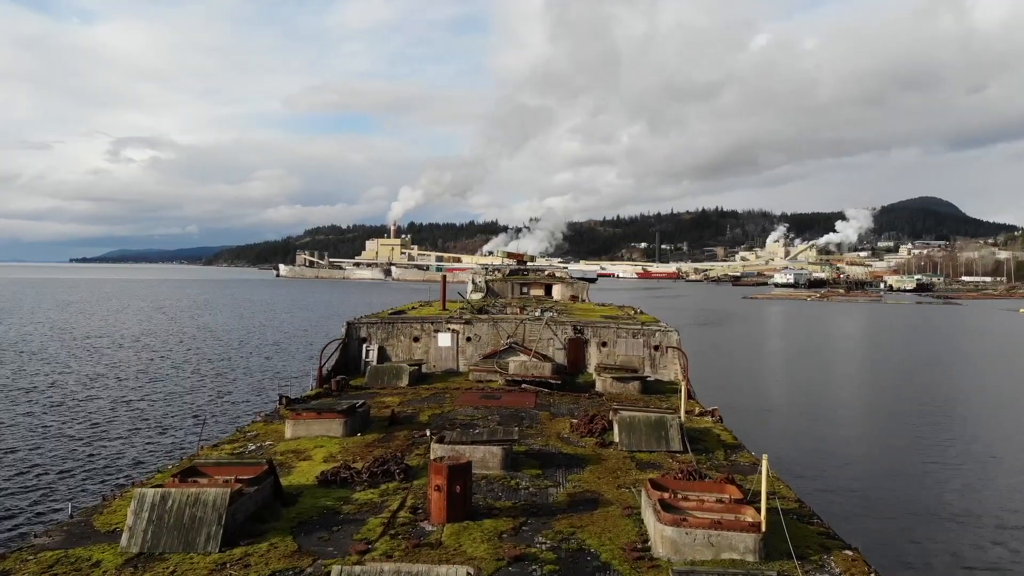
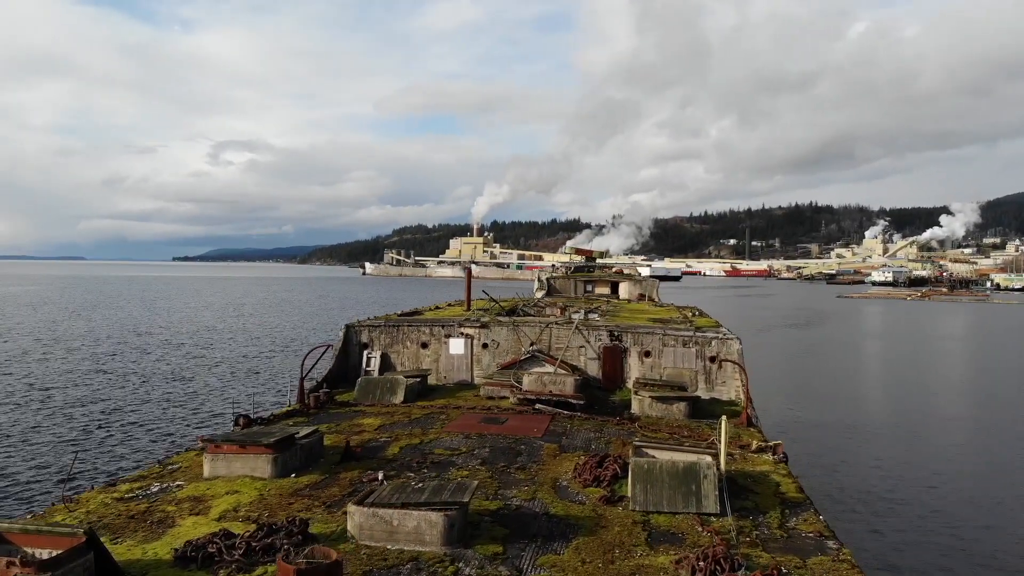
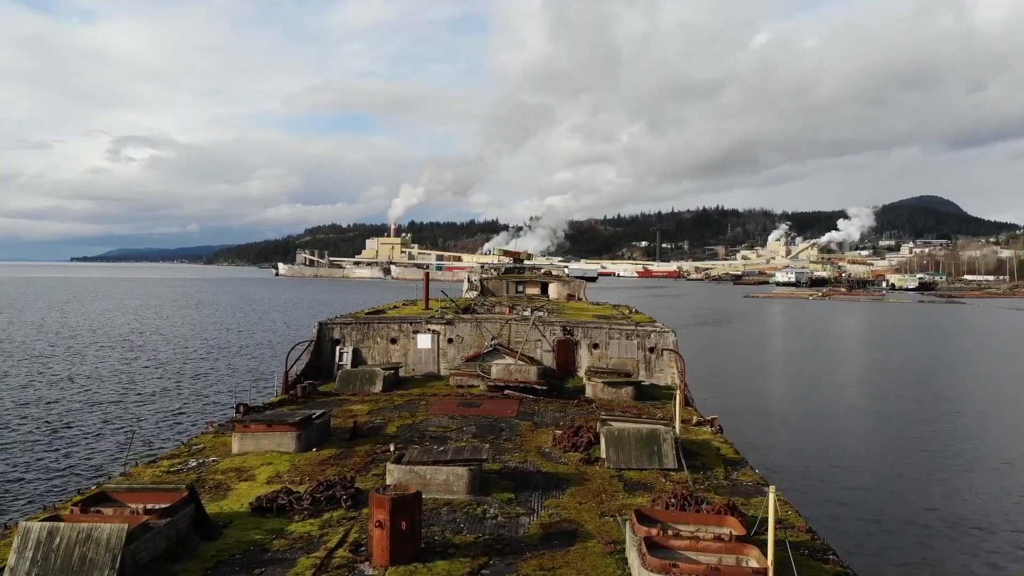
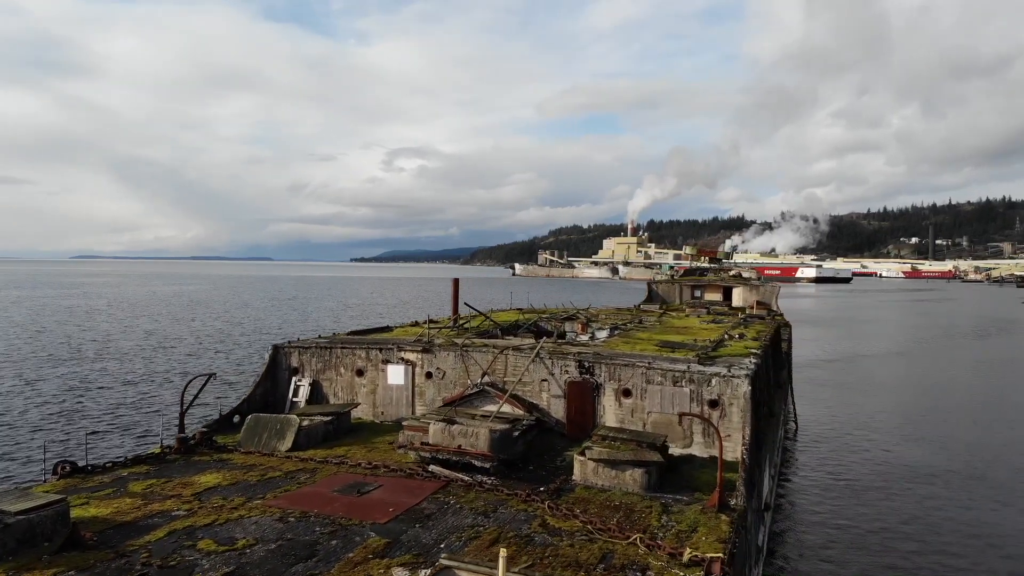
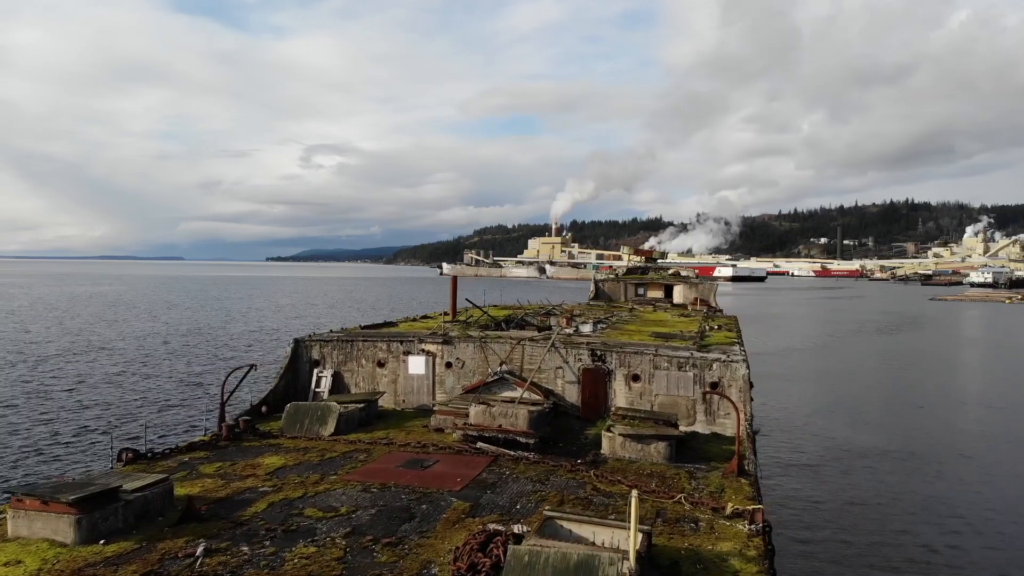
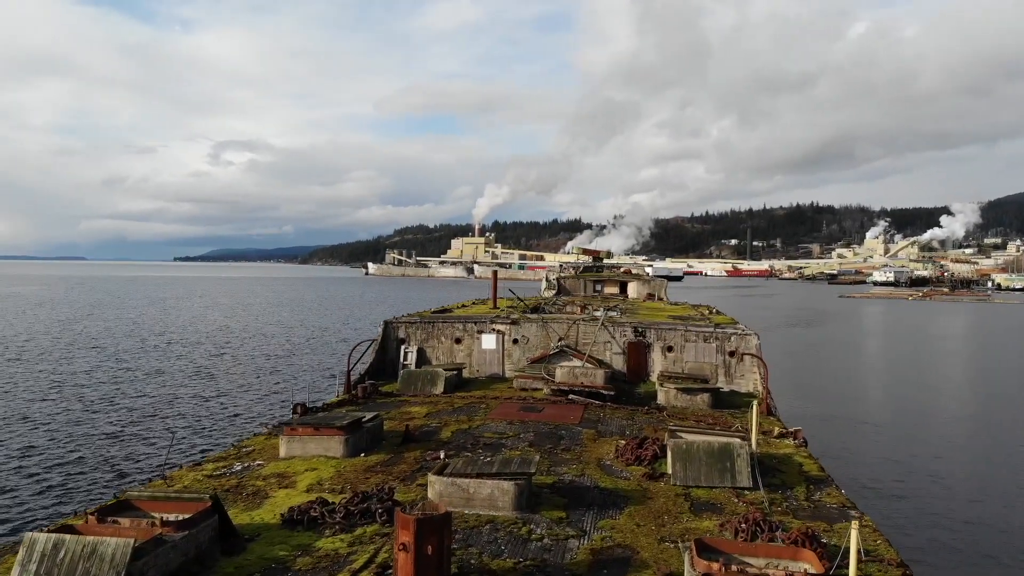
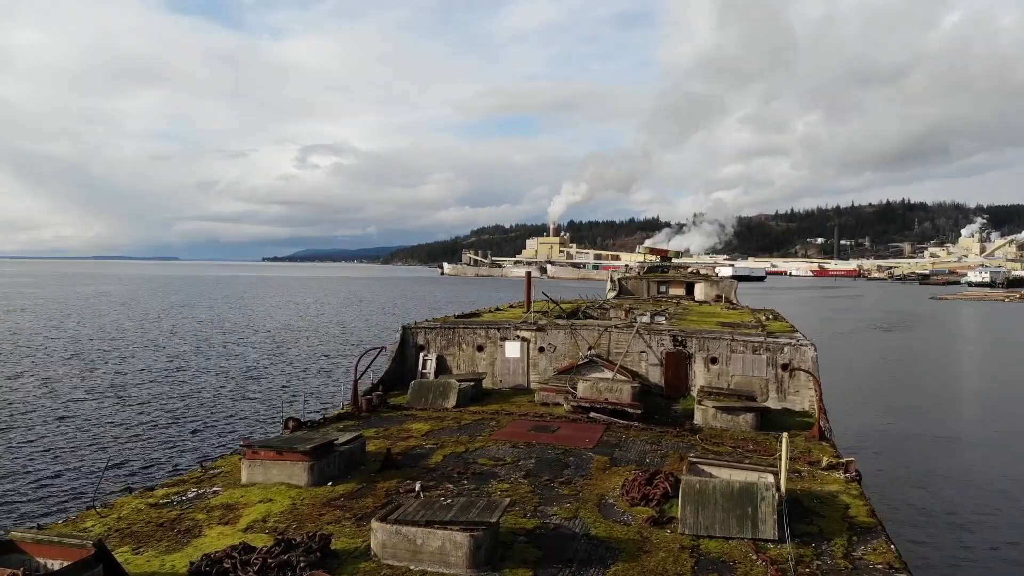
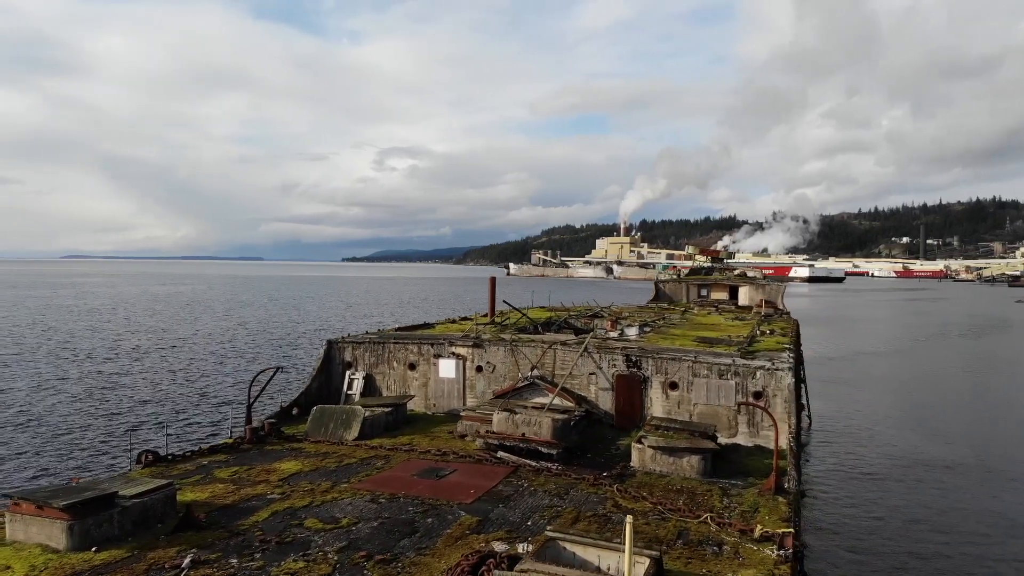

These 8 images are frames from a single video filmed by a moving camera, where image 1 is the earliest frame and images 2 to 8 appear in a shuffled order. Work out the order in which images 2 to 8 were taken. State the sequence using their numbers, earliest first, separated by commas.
3, 6, 2, 7, 5, 8, 4
